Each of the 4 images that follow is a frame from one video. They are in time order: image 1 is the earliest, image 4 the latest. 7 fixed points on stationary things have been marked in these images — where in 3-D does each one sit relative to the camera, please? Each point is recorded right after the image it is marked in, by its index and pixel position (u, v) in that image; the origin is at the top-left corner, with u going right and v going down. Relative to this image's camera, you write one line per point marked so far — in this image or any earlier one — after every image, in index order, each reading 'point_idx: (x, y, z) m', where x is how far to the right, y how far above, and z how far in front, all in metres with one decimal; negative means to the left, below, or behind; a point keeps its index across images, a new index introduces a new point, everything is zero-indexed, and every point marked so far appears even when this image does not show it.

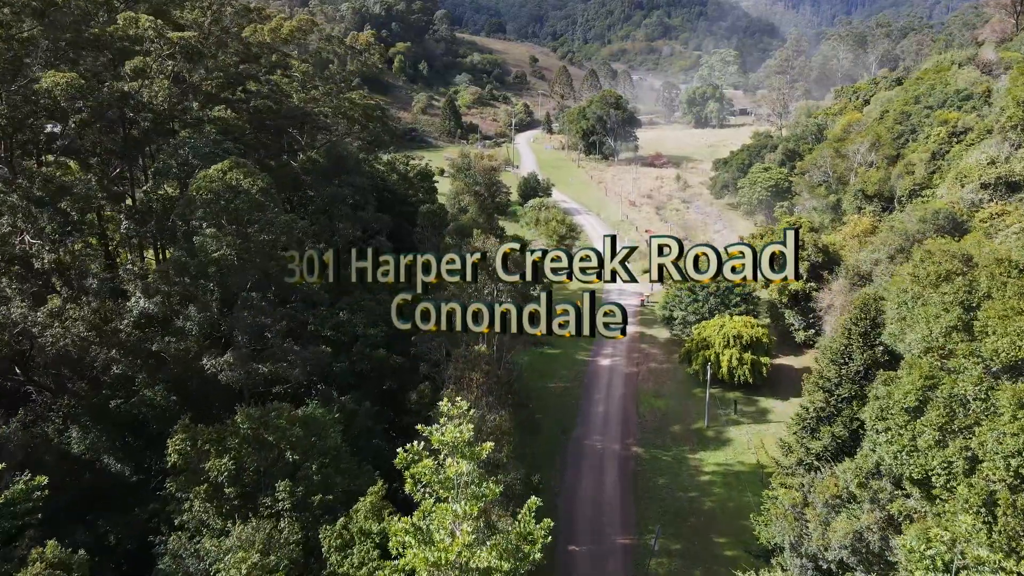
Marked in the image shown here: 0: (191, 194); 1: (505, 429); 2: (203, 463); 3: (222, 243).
0: (-7.3, +2.1, +17.1) m
1: (-0.2, -3.2, +17.0) m
2: (-5.4, -3.1, +13.2) m
3: (-6.3, +1.0, +16.4) m
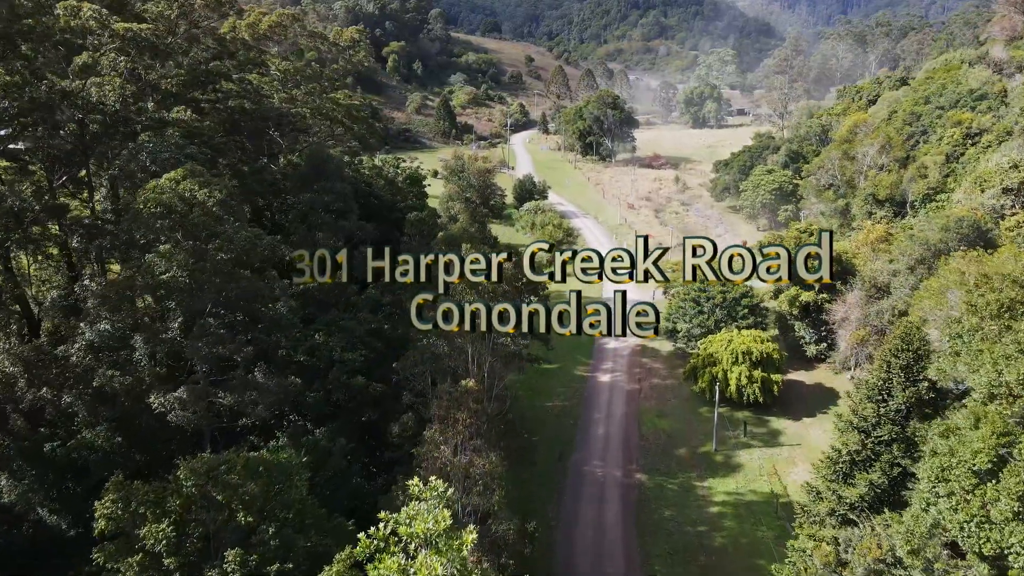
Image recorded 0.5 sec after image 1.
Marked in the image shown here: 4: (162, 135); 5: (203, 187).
0: (-7.4, +1.6, +15.1) m
1: (-0.3, -3.7, +15.1) m
2: (-5.5, -3.6, +11.2) m
3: (-6.5, +0.5, +14.4) m
4: (-9.1, +4.0, +19.7) m
5: (-6.4, +2.1, +15.8) m
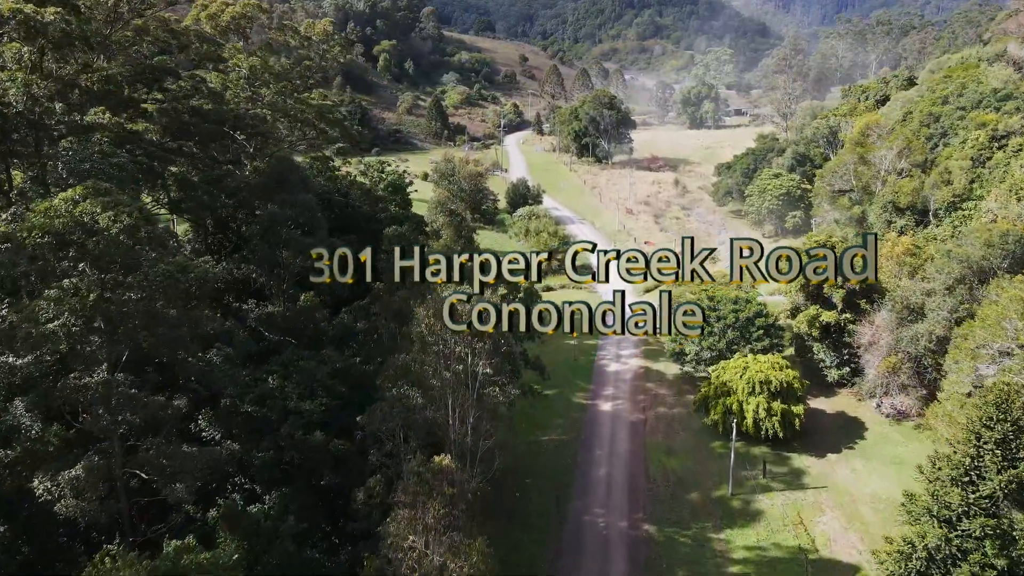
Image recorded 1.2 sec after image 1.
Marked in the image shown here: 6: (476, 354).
0: (-7.7, +0.9, +12.0) m
1: (-0.5, -4.4, +12.0) m
2: (-5.7, -4.3, +8.1) m
3: (-6.7, -0.3, +11.3) m
4: (-9.4, +3.2, +16.6) m
5: (-6.7, +1.3, +12.7) m
6: (-0.7, -1.4, +15.7) m
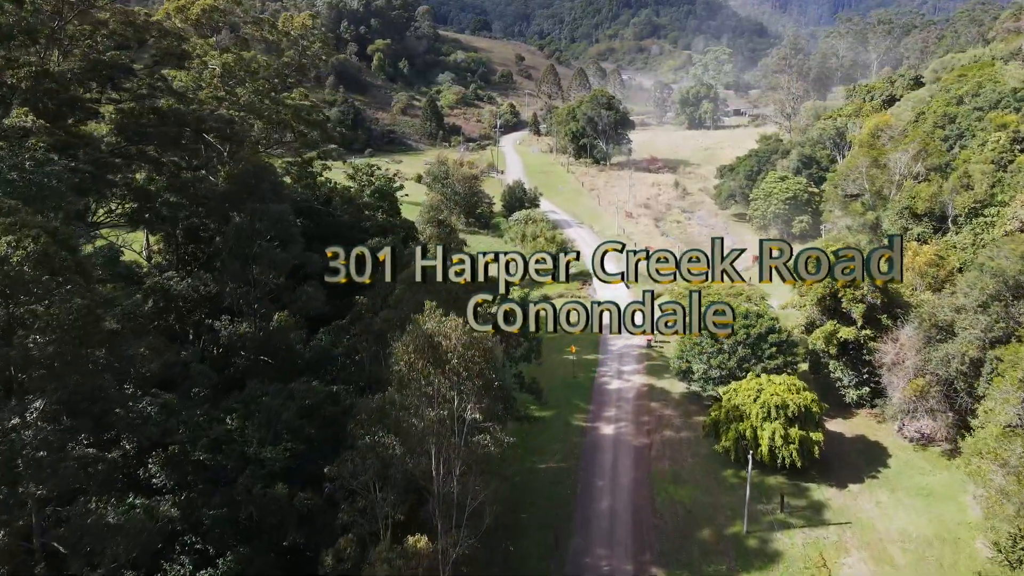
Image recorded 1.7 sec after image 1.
0: (-7.8, +0.3, +9.9) m
1: (-0.6, -4.9, +9.9) m
2: (-5.8, -4.8, +6.0) m
3: (-6.8, -0.8, +9.2) m
4: (-9.5, +2.7, +14.5) m
5: (-6.8, +0.8, +10.6) m
6: (-0.9, -1.9, +13.7) m
